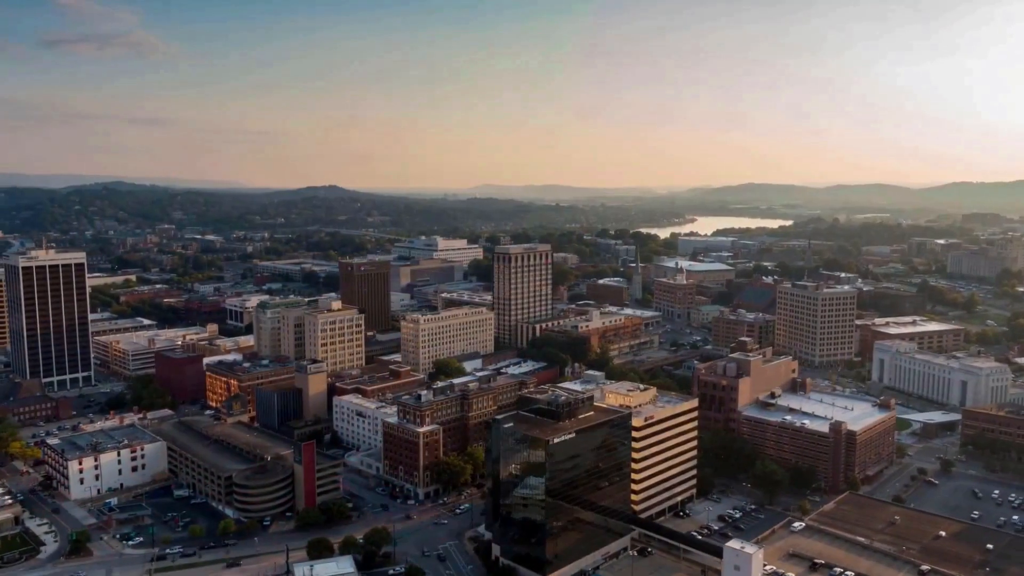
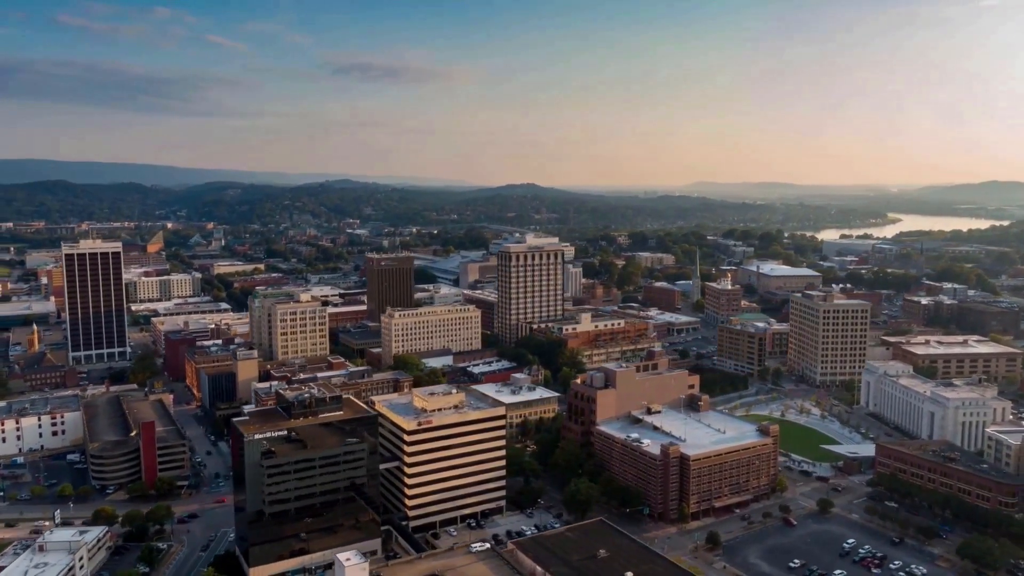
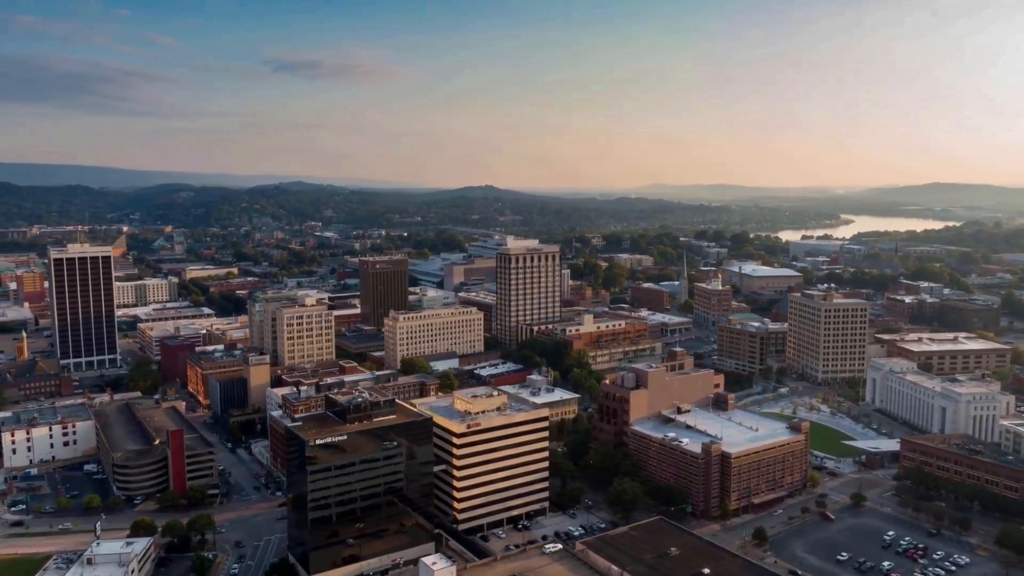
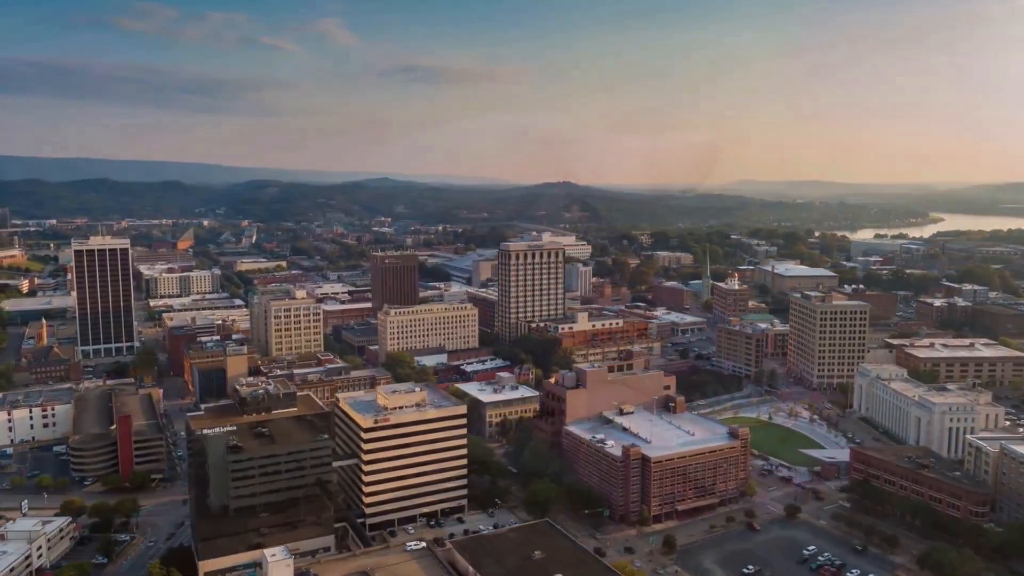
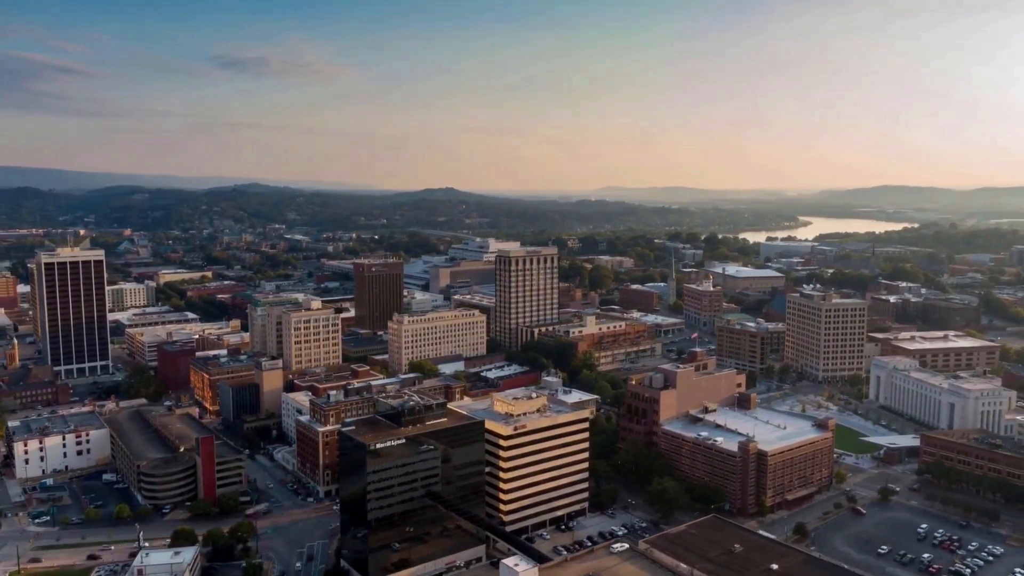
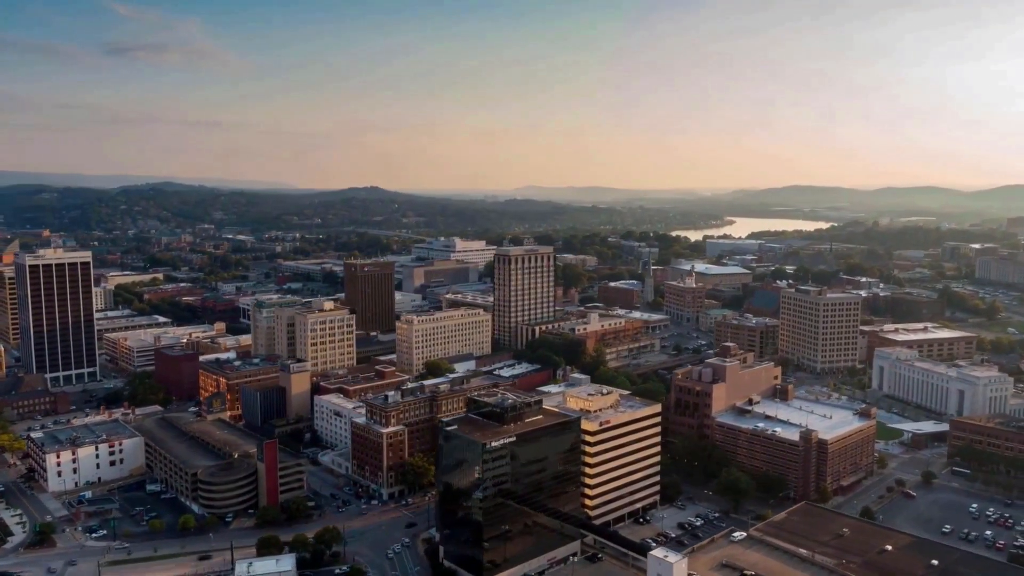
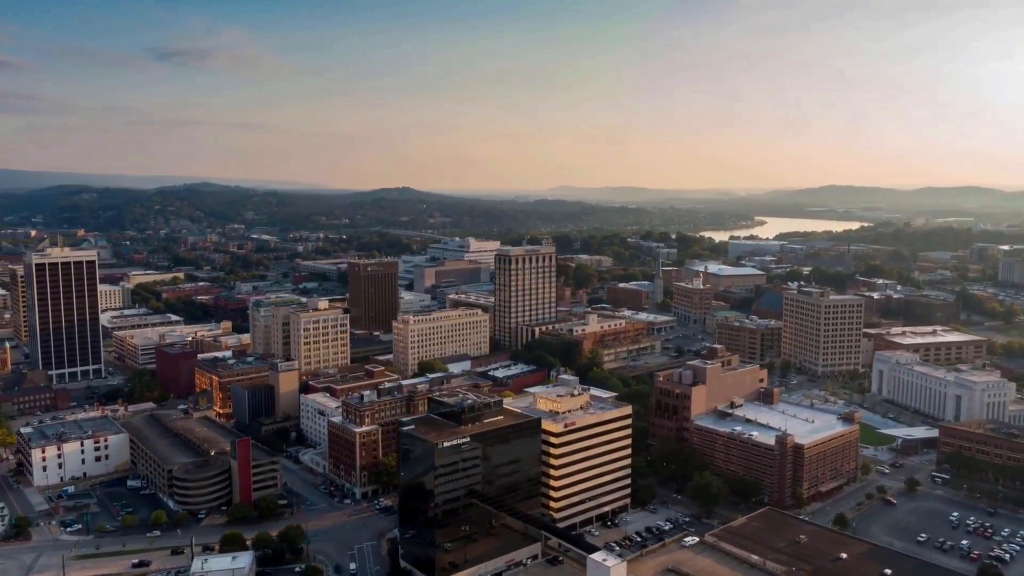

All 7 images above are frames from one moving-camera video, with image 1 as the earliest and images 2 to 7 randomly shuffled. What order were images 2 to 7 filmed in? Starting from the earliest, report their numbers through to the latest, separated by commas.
6, 7, 5, 3, 2, 4
